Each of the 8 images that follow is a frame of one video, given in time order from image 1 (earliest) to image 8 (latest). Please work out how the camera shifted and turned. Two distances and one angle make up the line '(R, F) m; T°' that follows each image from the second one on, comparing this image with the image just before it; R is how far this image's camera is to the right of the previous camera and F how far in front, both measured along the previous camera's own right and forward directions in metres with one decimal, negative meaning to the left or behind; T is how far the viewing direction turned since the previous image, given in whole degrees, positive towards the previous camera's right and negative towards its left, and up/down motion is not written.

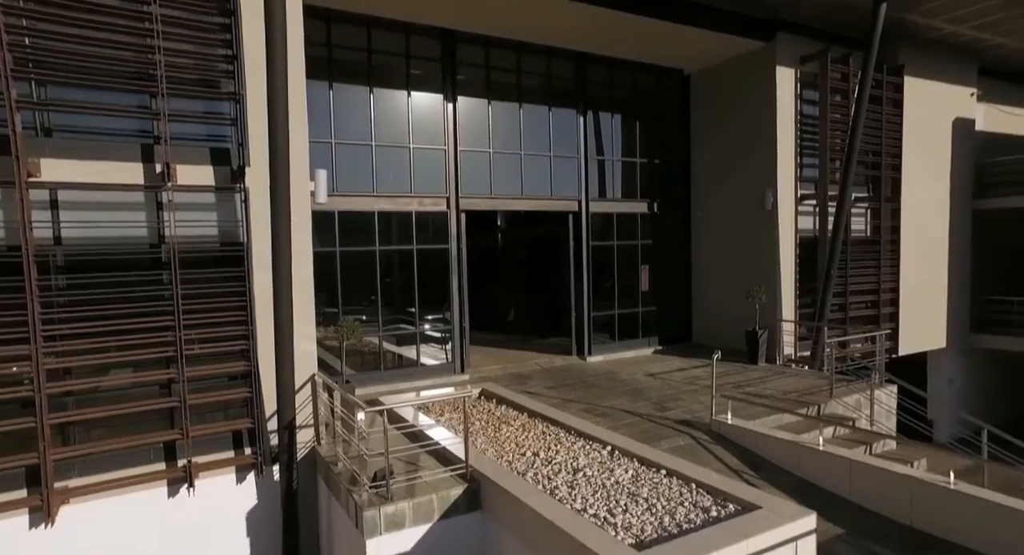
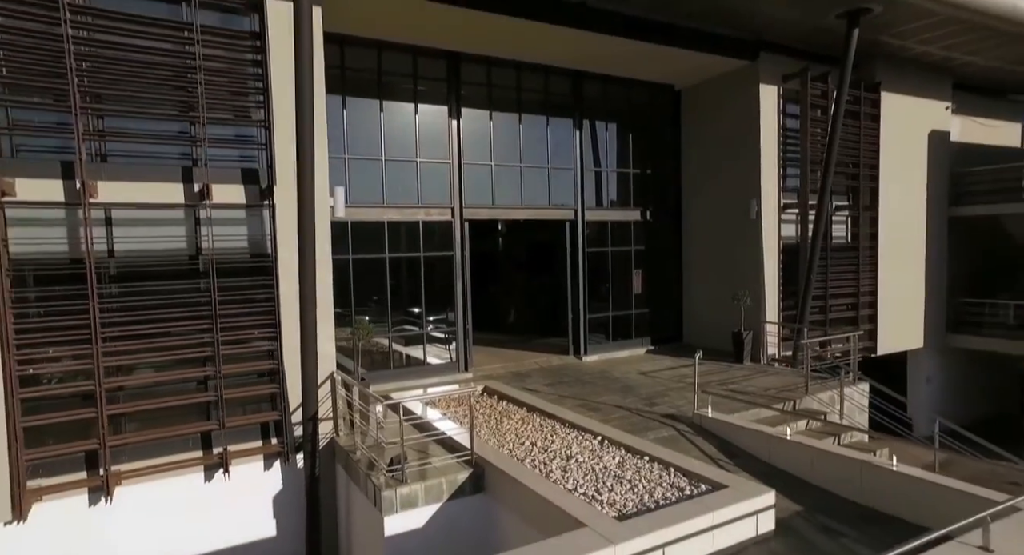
(0.0, -0.8) m; 0°
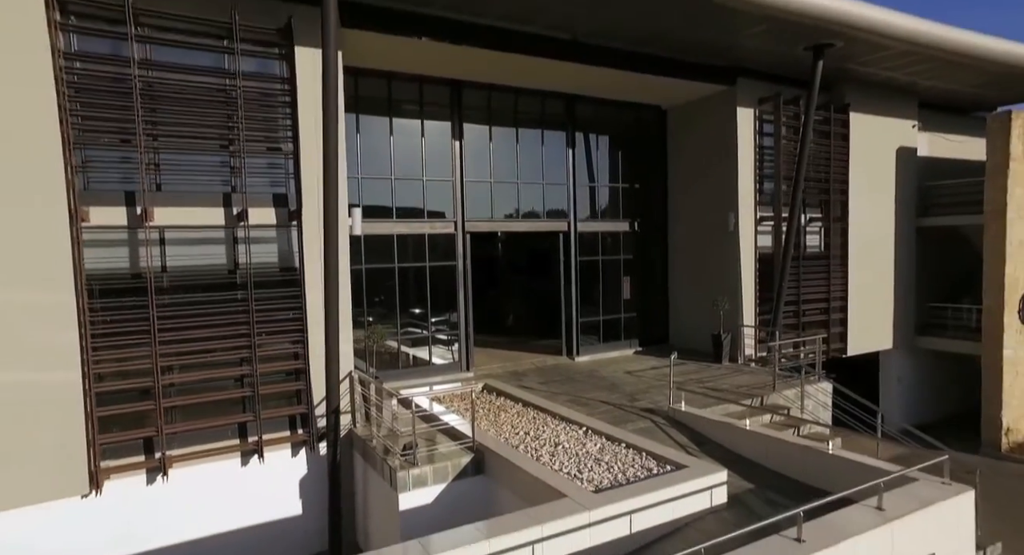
(+0.1, -1.1) m; 0°
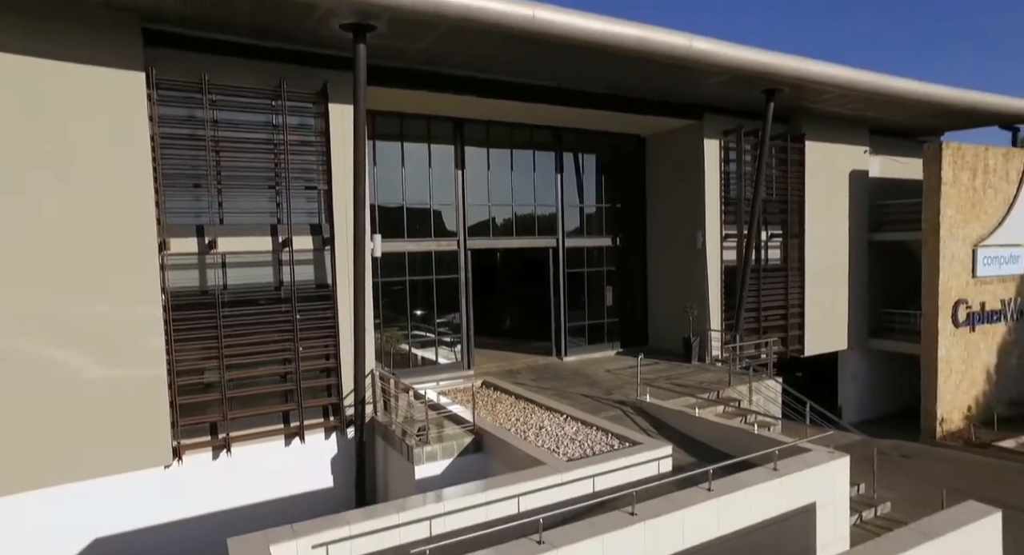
(+0.1, -2.0) m; 0°
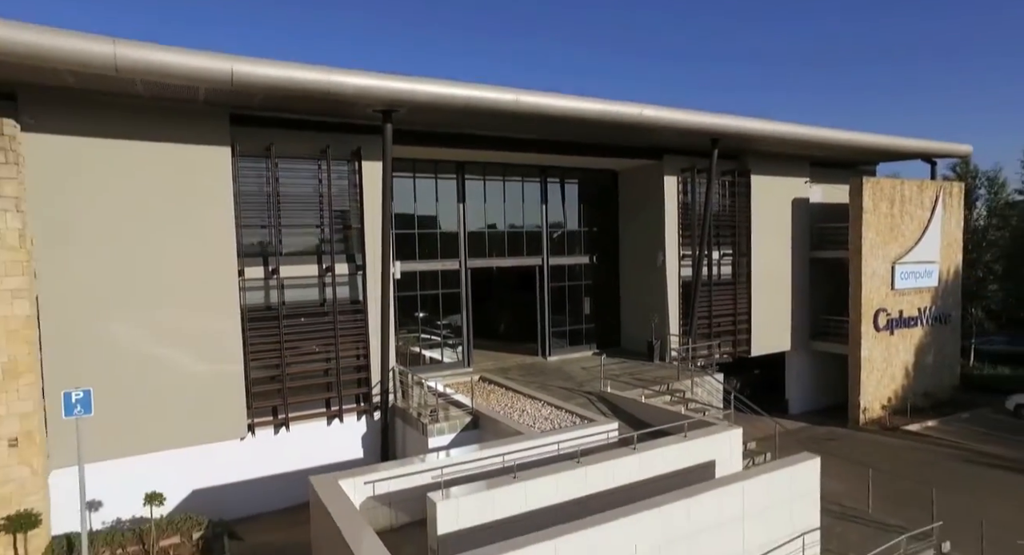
(+0.2, -3.2) m; 0°
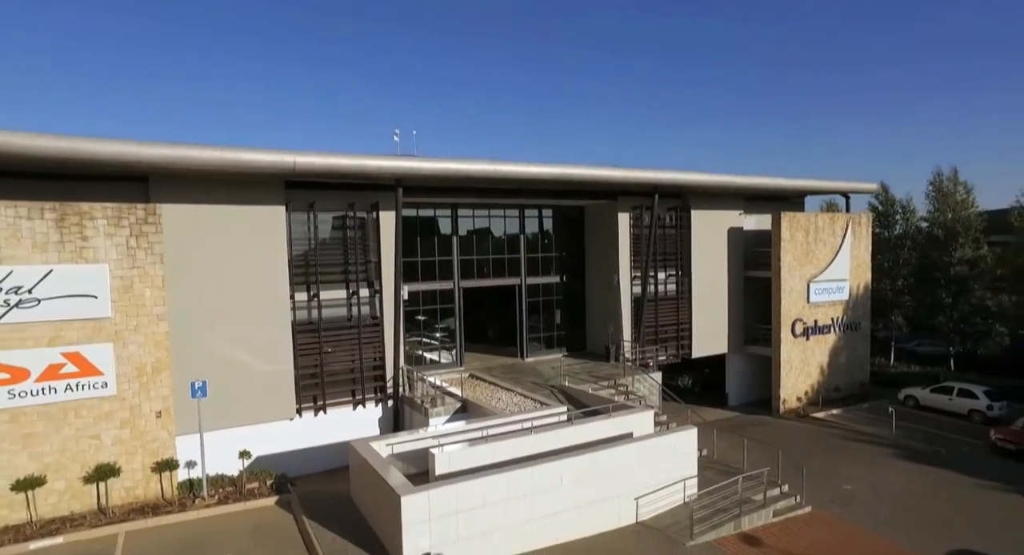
(+0.5, -4.5) m; 0°
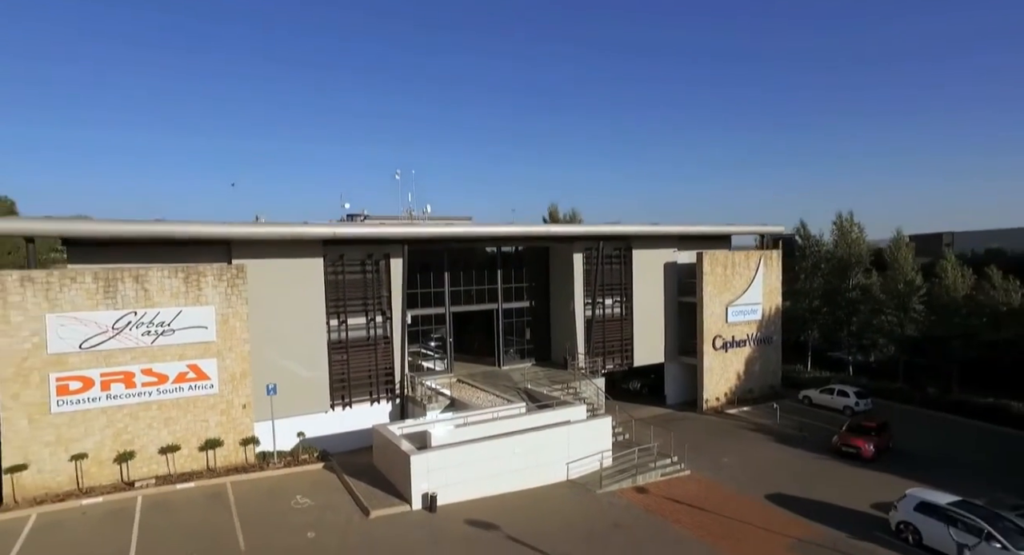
(+0.7, -6.4) m; 0°
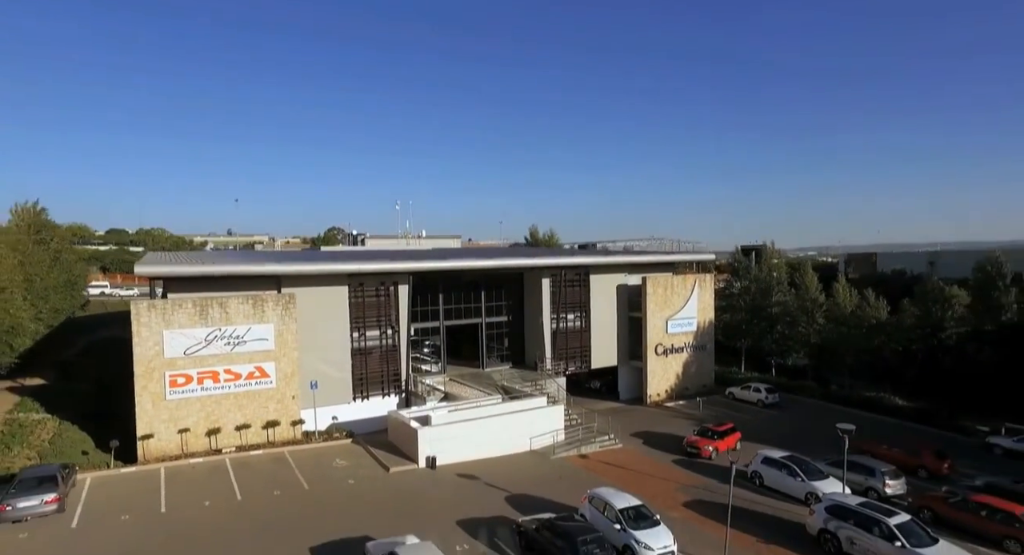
(+0.4, -7.2) m; +1°
